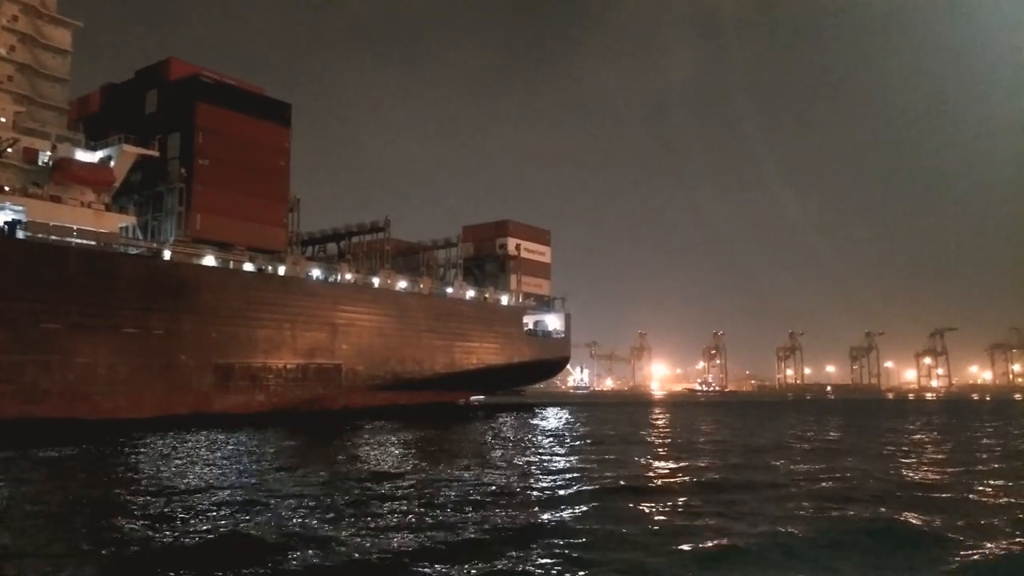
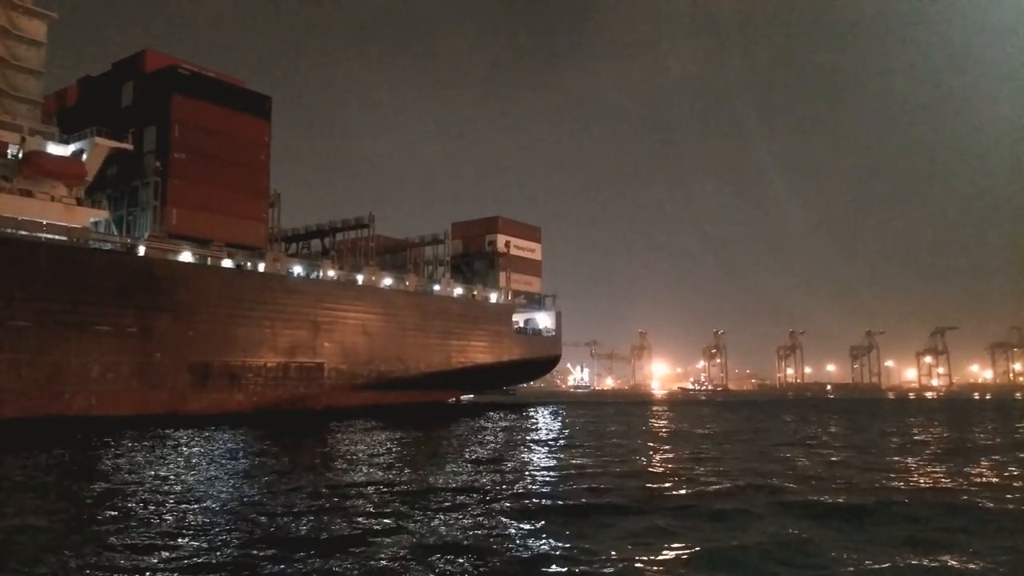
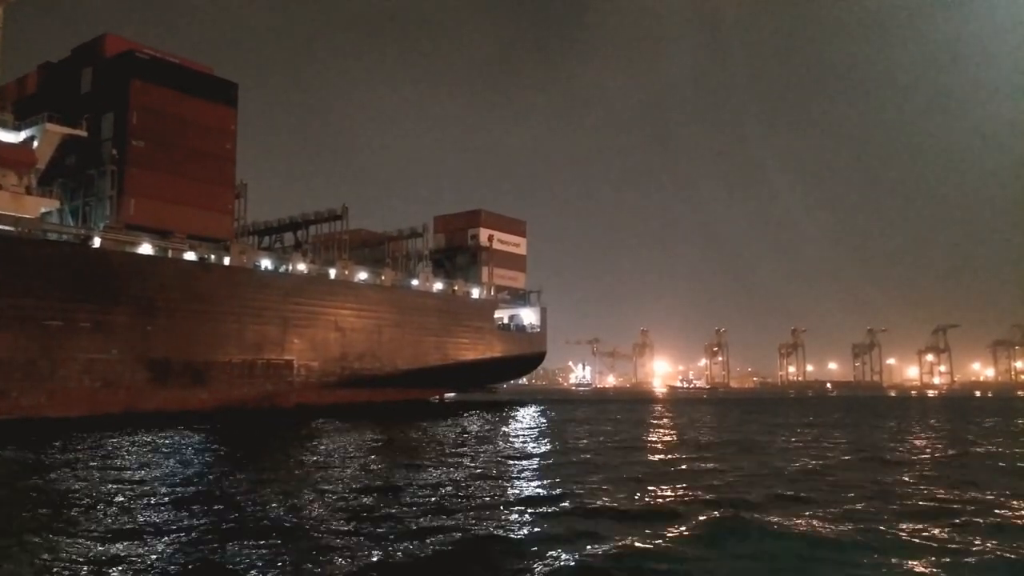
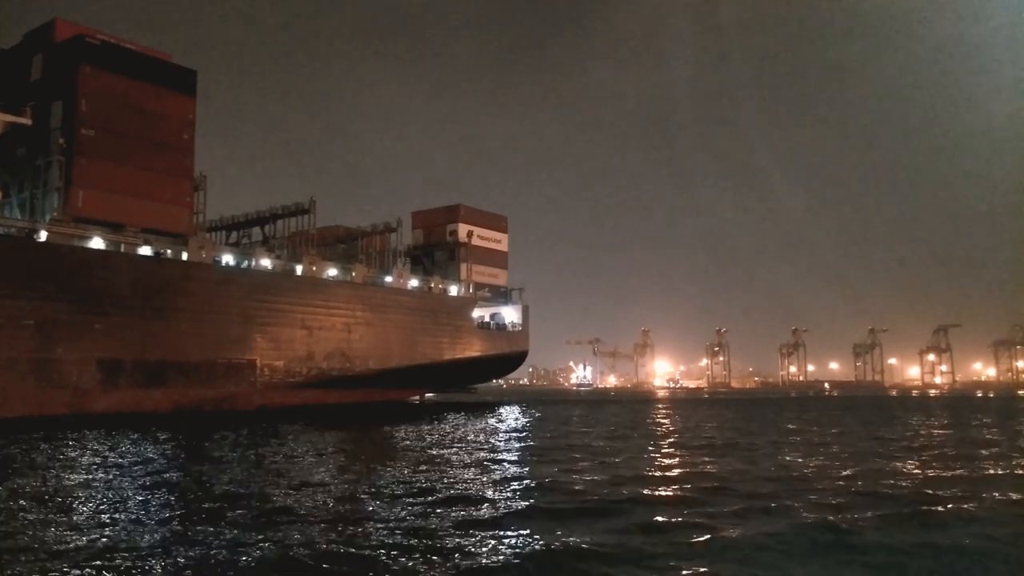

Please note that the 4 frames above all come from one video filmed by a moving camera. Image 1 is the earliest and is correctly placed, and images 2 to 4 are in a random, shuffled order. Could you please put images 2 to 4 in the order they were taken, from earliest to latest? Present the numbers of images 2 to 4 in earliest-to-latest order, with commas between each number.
2, 3, 4
